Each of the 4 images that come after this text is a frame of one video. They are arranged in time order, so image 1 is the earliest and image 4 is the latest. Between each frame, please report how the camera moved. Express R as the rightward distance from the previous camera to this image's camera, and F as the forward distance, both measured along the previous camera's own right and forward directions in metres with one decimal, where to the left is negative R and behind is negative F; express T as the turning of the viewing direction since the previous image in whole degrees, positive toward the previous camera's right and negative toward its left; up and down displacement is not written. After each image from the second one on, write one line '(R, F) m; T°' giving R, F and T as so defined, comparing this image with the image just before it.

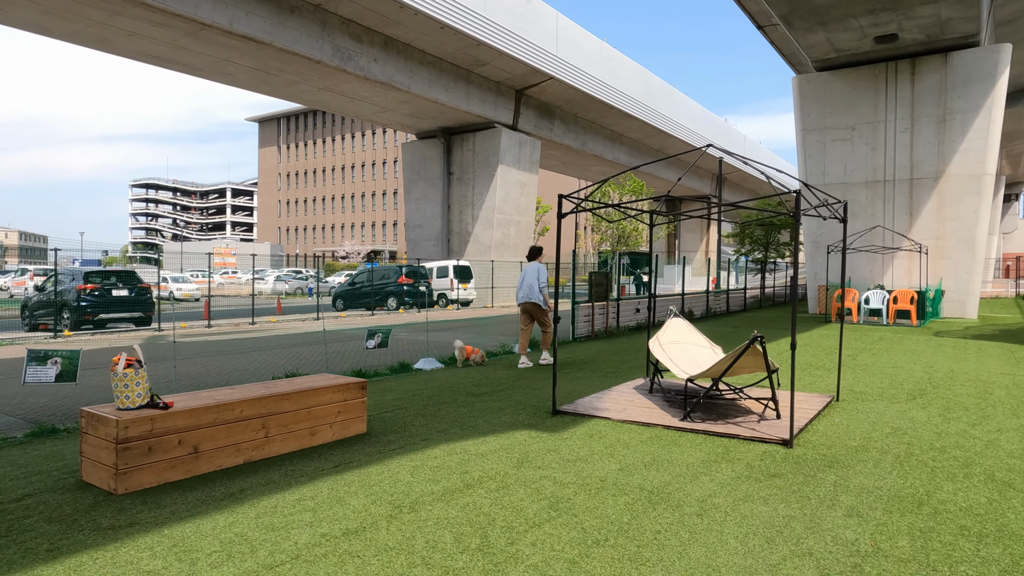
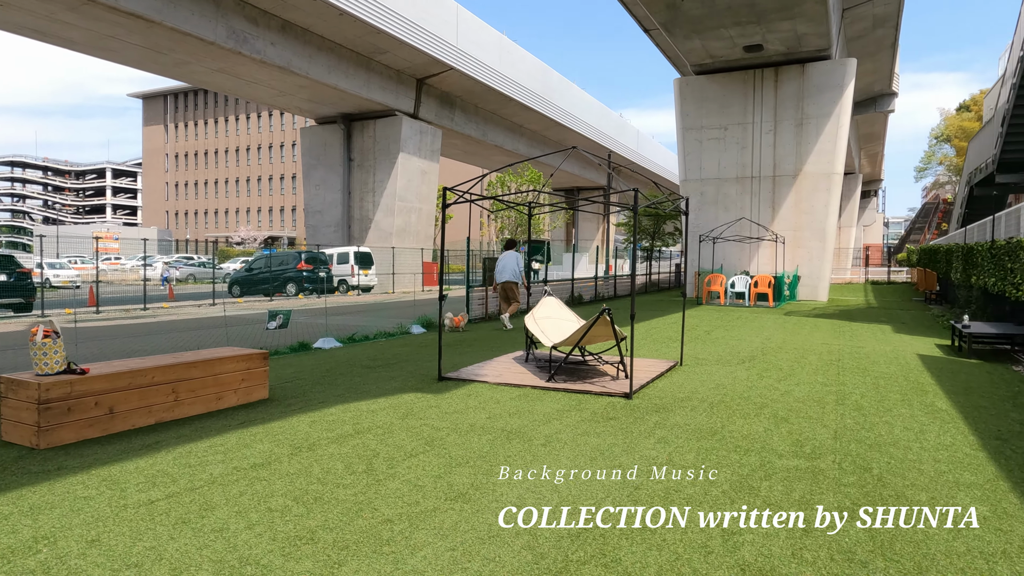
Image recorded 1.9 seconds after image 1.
(+0.1, -0.8) m; +8°
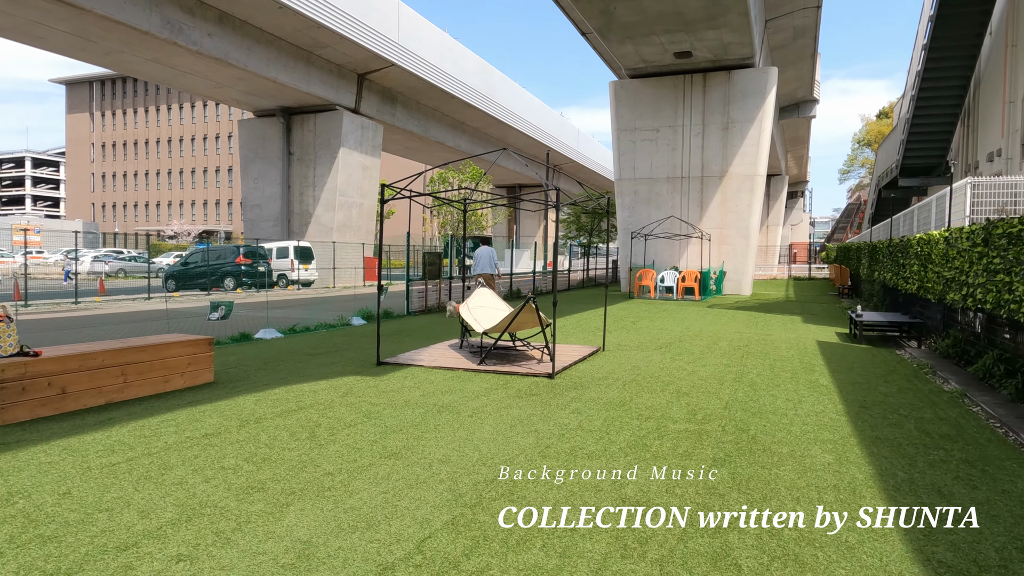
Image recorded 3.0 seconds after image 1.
(+0.1, -0.6) m; +5°
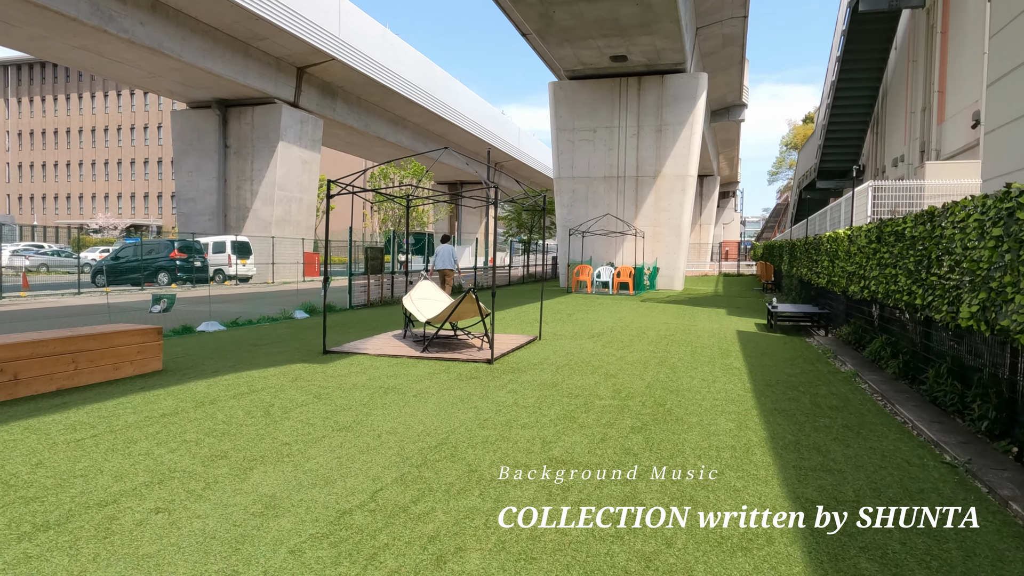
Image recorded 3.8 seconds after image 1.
(0.0, -0.5) m; +5°
